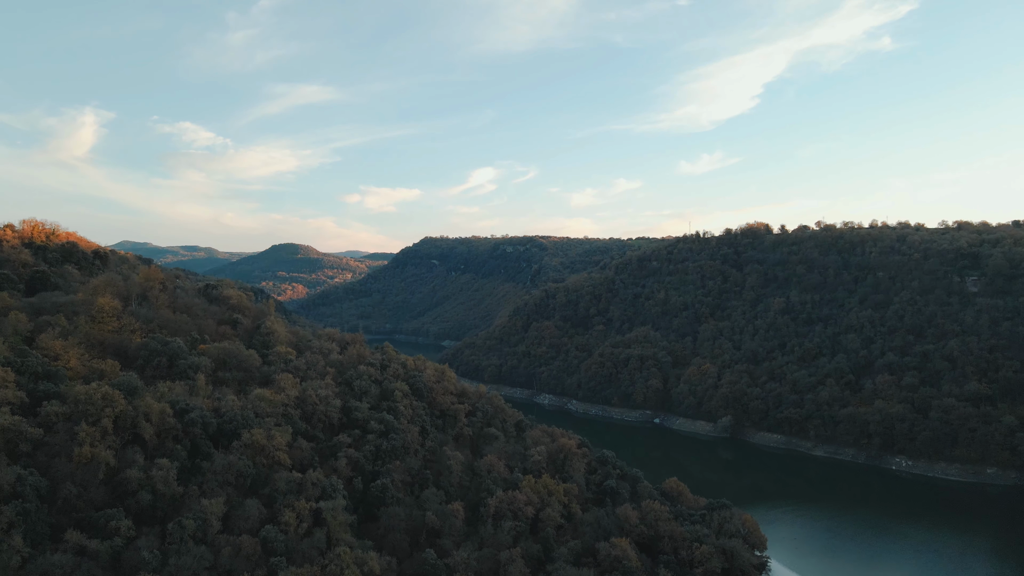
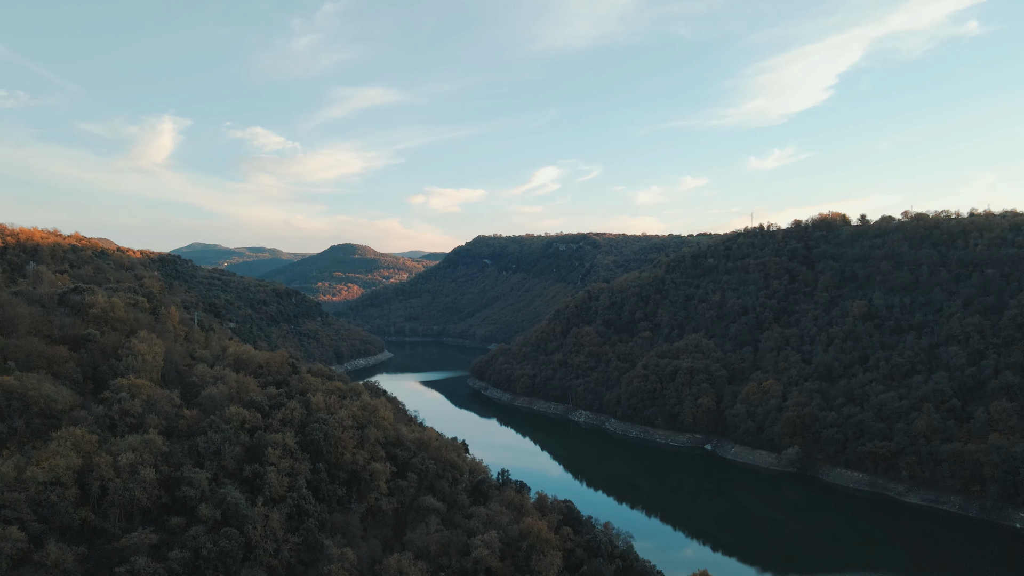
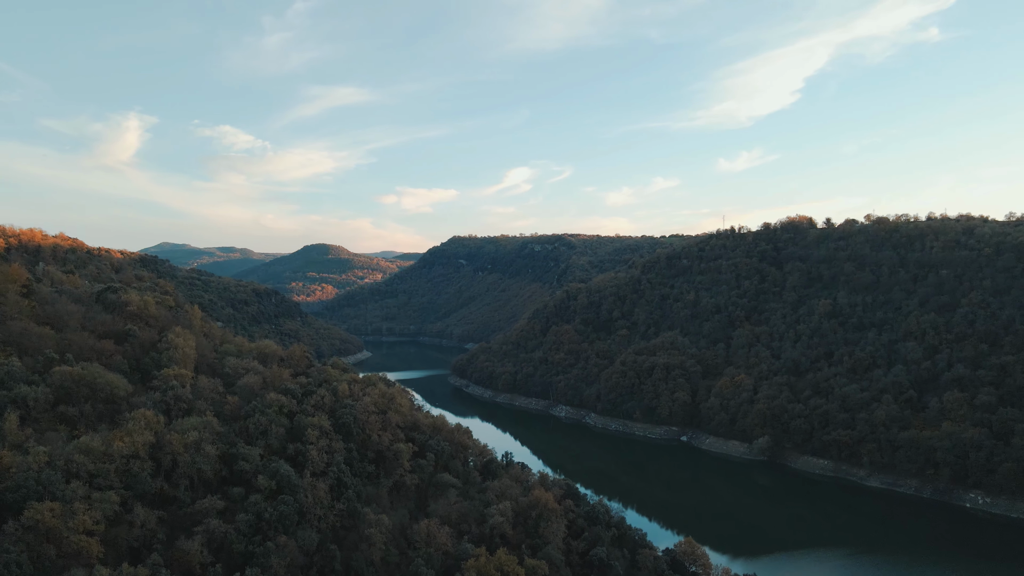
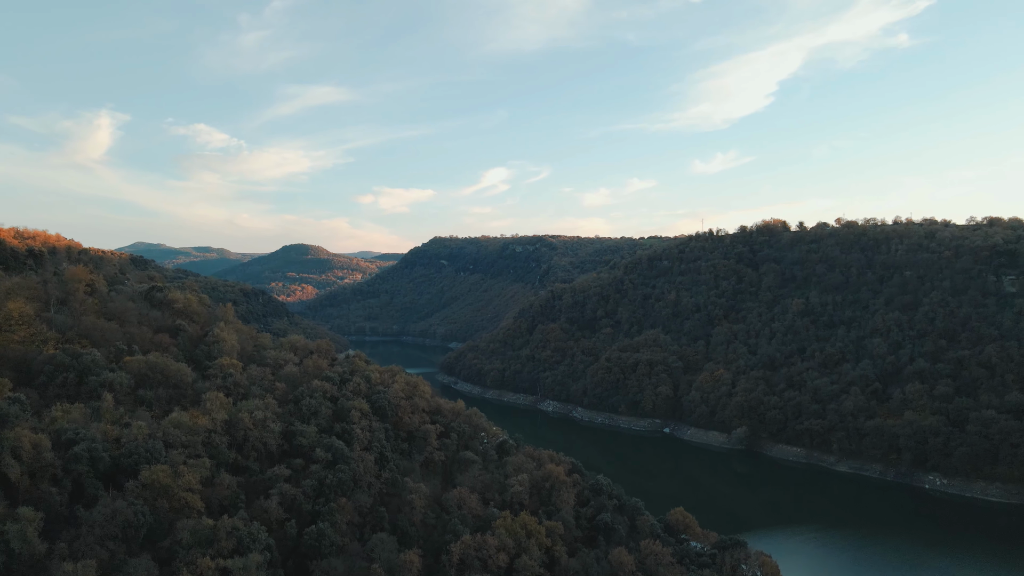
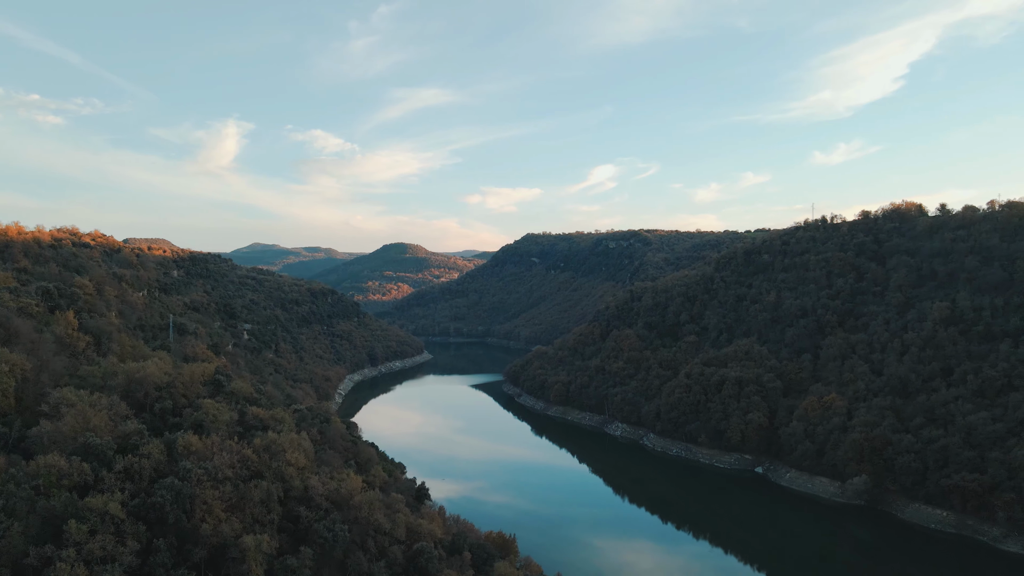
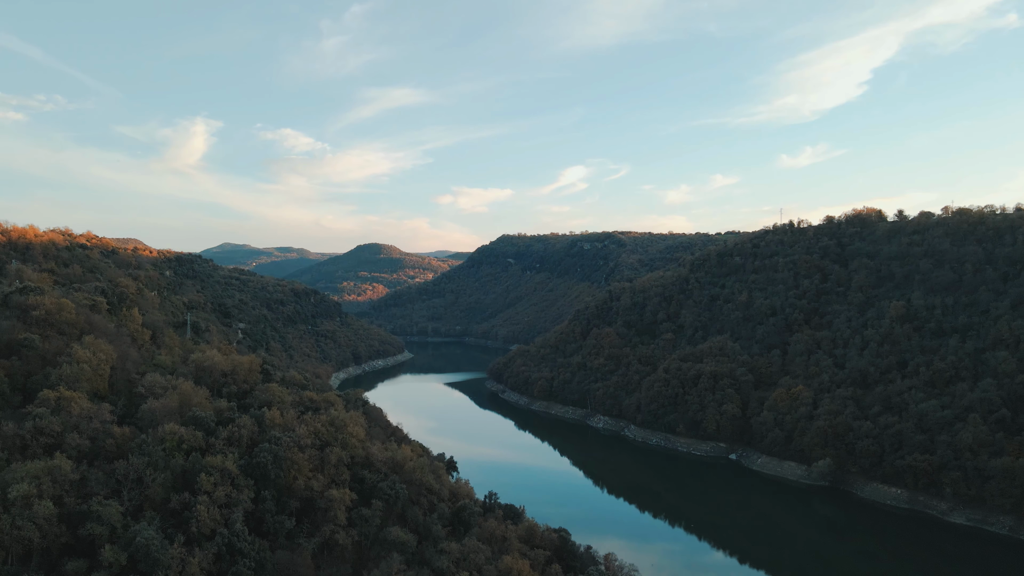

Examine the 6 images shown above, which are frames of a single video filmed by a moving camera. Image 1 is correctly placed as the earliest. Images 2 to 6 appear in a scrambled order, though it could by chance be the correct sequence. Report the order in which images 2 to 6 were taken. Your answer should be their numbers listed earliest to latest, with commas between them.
4, 3, 2, 6, 5
